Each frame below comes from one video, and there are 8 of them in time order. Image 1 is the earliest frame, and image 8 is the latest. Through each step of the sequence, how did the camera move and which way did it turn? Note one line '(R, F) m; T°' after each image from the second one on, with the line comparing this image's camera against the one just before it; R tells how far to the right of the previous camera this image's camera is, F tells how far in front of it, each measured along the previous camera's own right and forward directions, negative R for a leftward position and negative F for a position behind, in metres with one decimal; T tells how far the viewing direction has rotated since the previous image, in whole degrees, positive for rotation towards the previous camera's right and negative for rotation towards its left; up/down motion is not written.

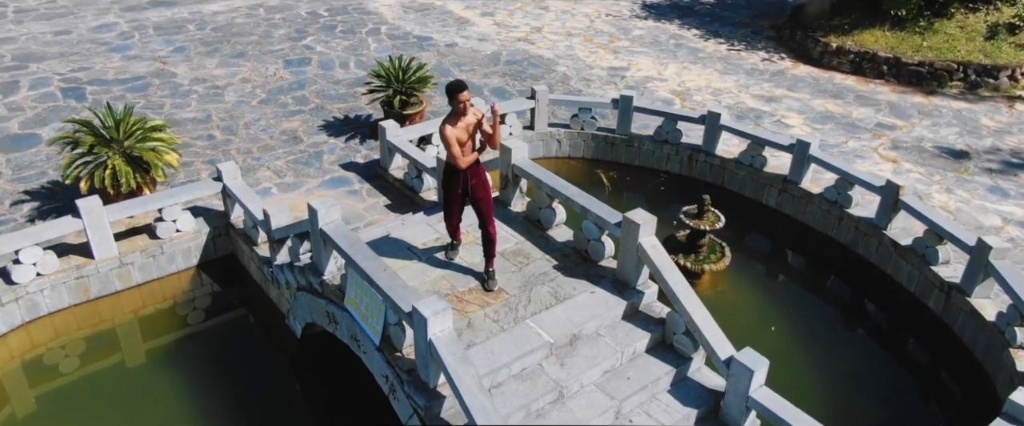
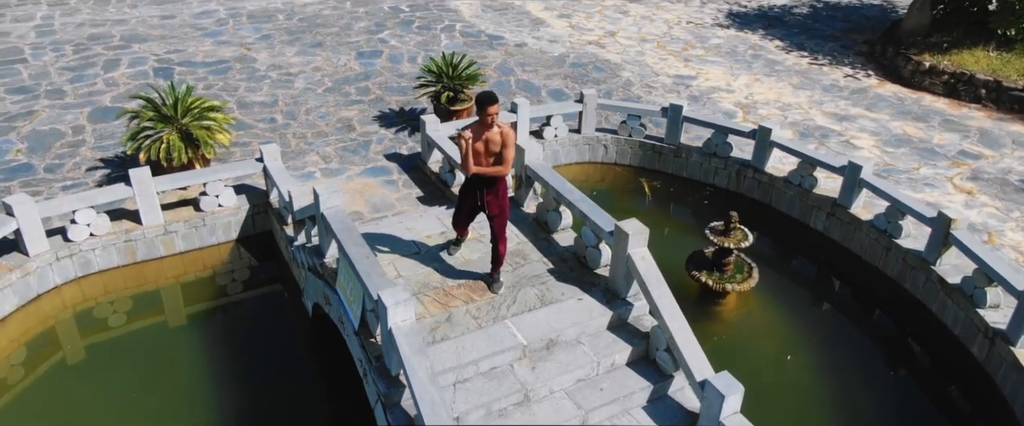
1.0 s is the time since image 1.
(+0.7, +0.1) m; -8°
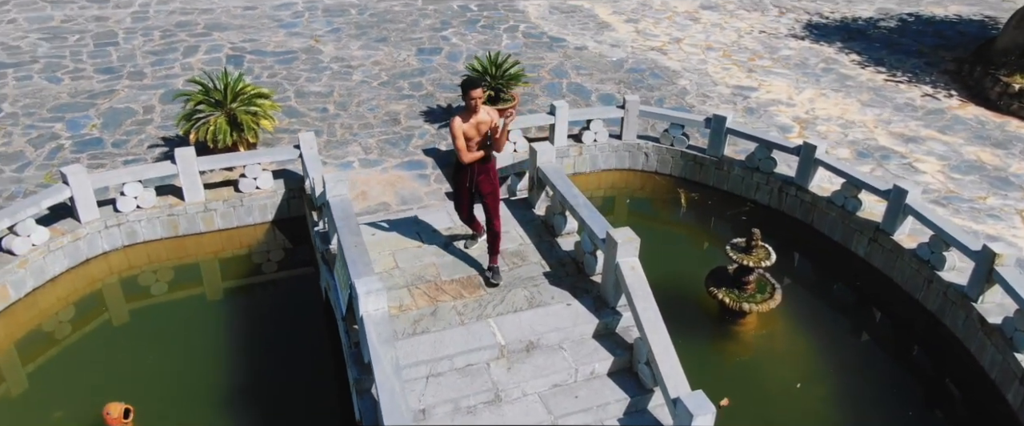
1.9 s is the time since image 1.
(+0.6, 0.0) m; -6°
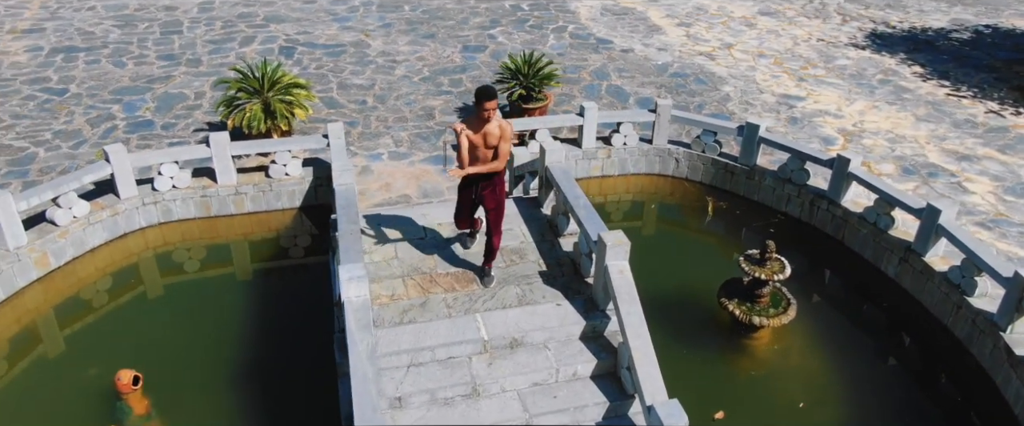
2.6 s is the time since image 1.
(+0.5, 0.0) m; -5°
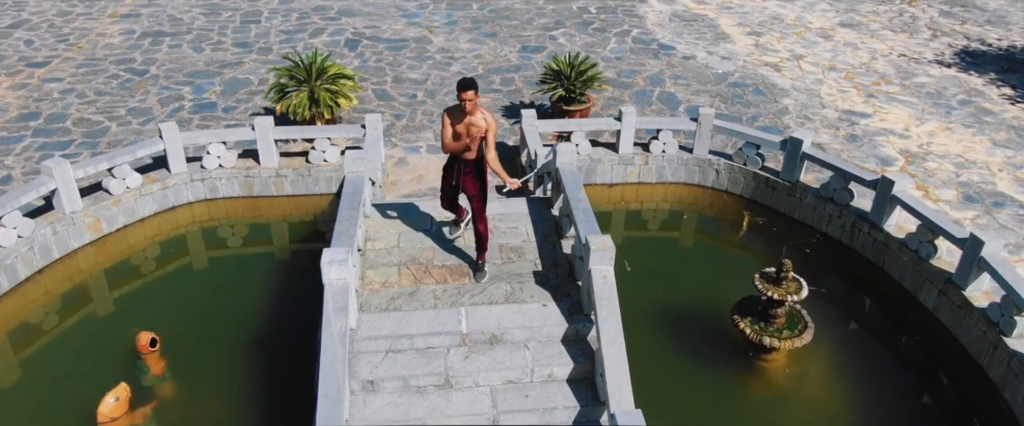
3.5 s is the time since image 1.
(+0.6, 0.0) m; -6°
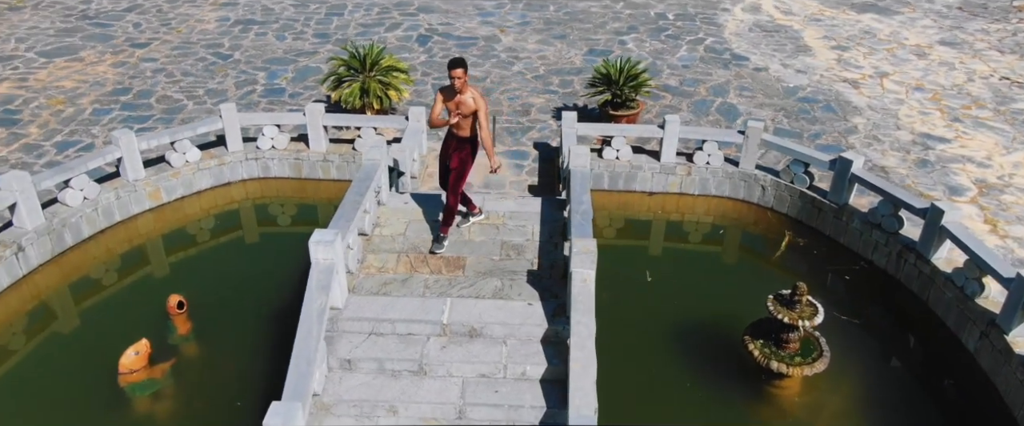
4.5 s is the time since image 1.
(+0.7, 0.0) m; -7°
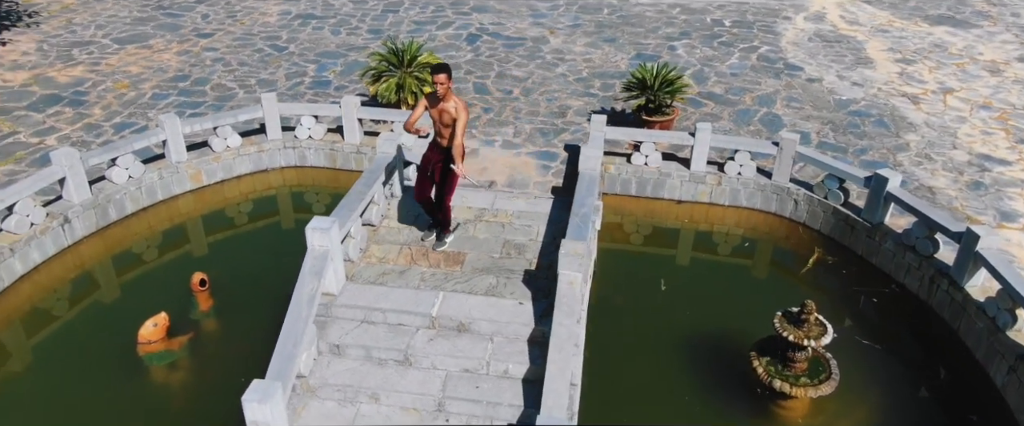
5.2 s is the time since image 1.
(+0.5, 0.0) m; -5°
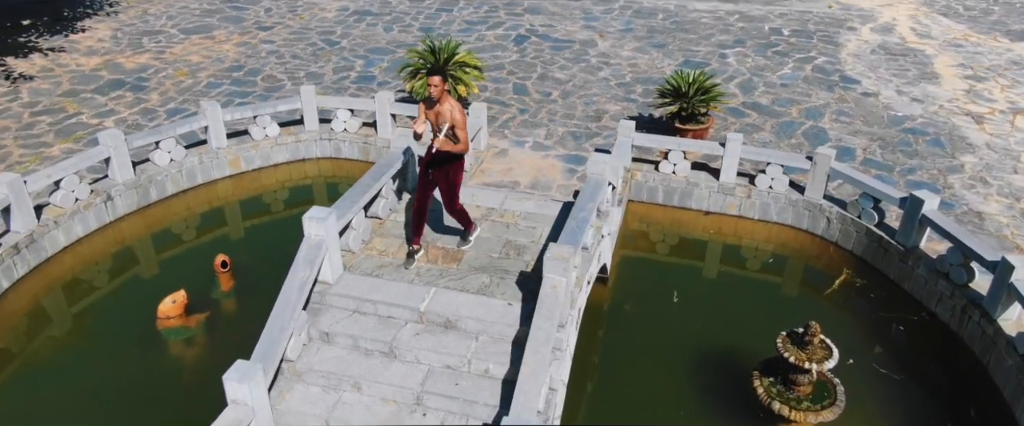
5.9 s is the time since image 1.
(+0.5, 0.0) m; -5°
